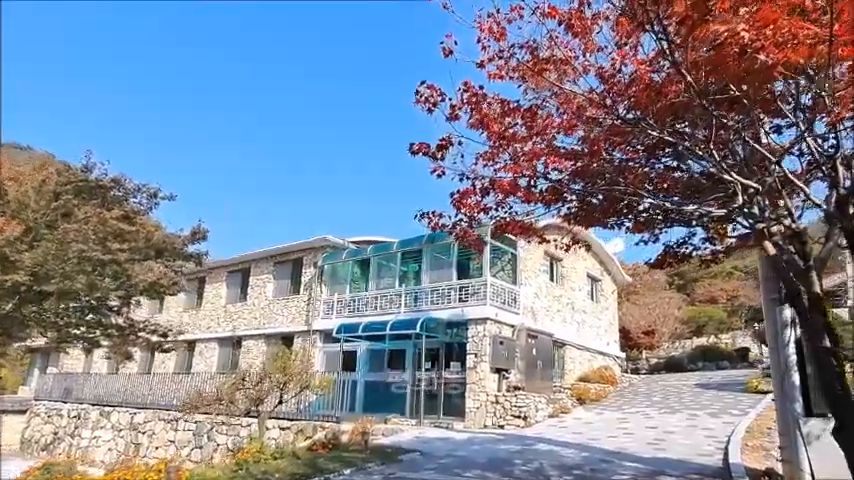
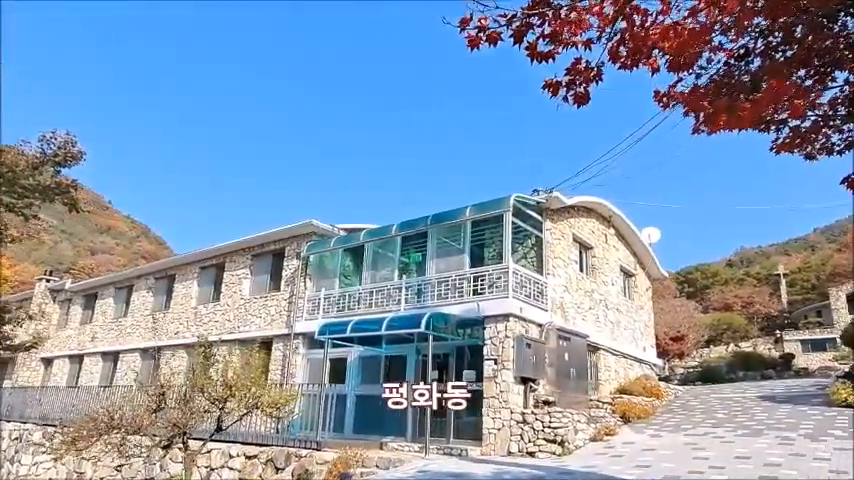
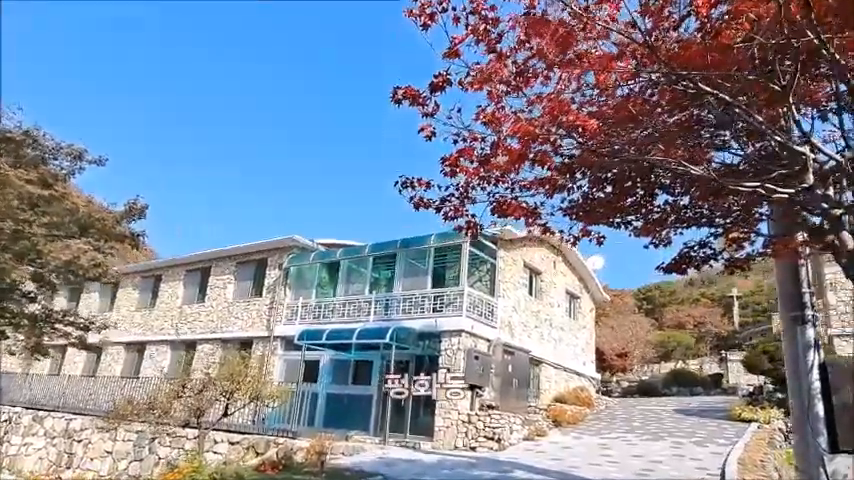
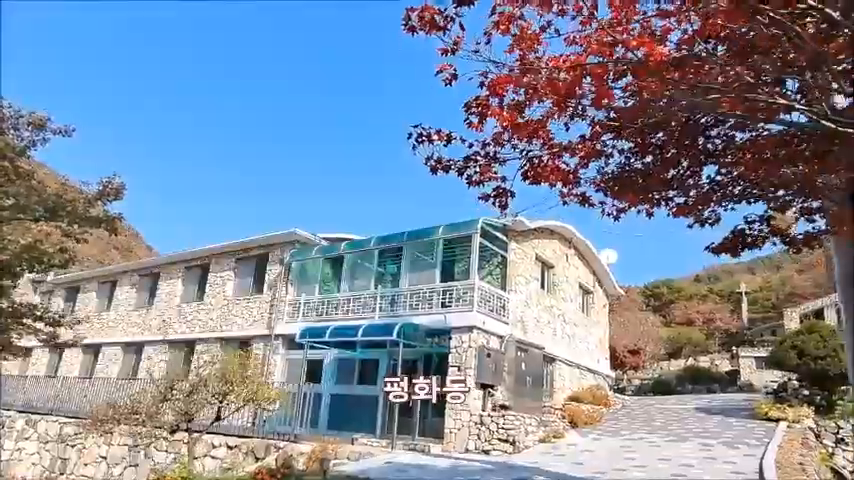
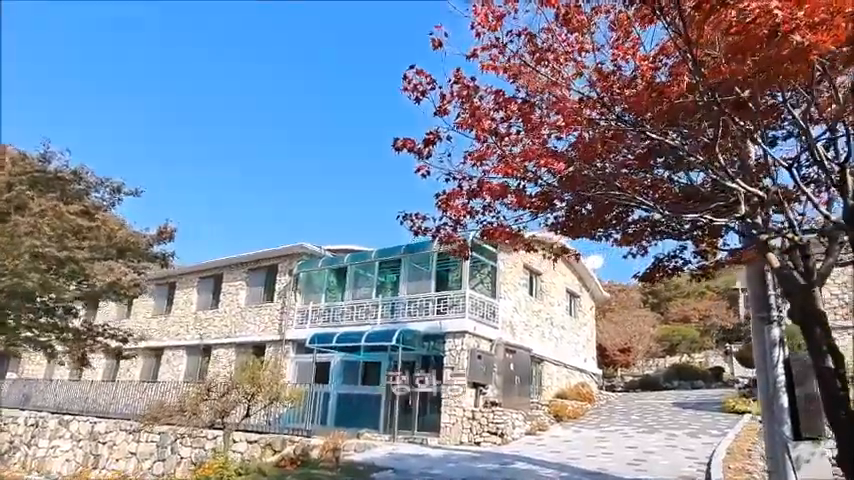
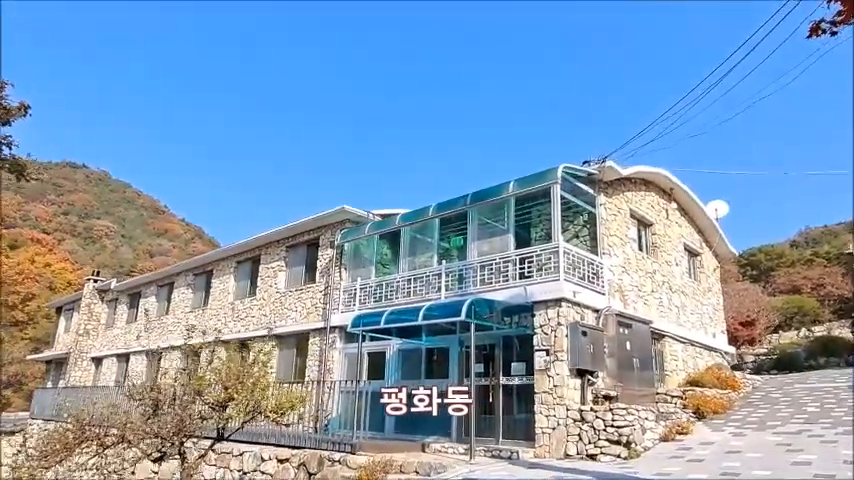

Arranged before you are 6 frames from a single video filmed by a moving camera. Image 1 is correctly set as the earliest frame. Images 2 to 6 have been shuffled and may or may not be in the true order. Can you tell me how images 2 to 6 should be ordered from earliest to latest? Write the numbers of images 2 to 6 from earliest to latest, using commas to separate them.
5, 3, 4, 2, 6
